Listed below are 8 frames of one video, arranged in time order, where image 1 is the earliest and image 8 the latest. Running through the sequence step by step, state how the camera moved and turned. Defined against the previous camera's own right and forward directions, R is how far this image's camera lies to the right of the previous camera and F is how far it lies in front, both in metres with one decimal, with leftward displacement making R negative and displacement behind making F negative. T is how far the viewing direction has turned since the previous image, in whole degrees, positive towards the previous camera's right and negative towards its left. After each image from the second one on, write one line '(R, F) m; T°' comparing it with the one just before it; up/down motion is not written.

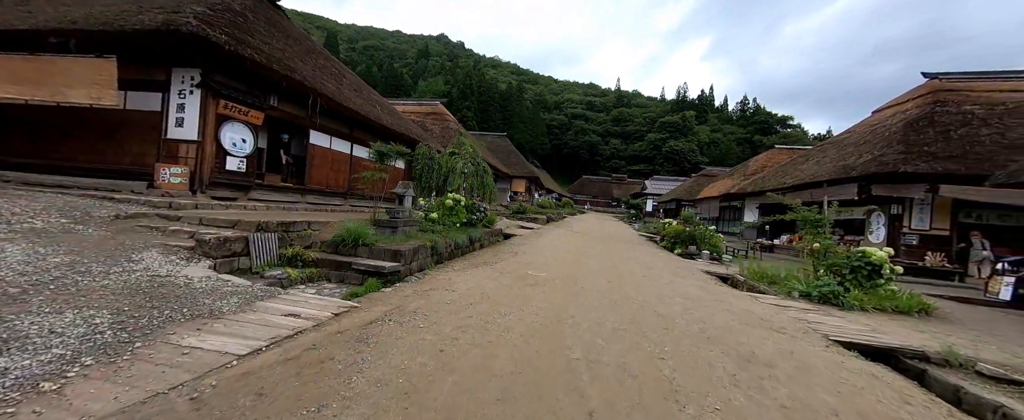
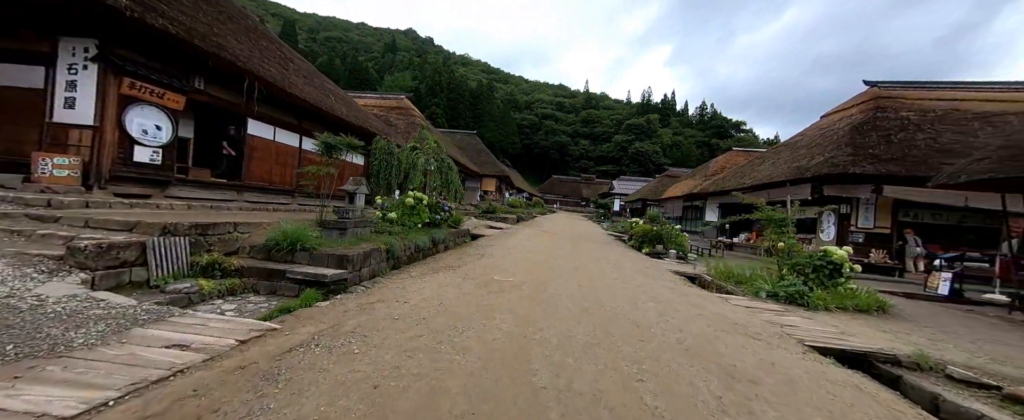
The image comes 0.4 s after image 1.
(+0.1, +0.4) m; +5°
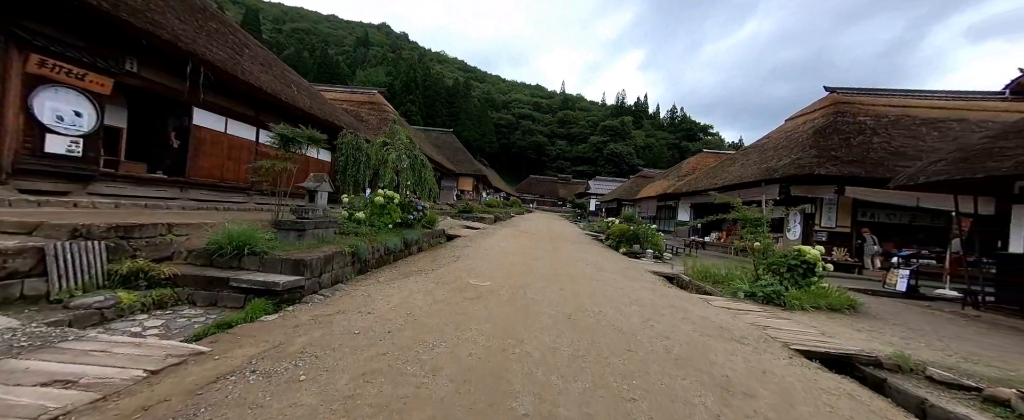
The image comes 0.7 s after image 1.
(0.0, +0.3) m; +4°
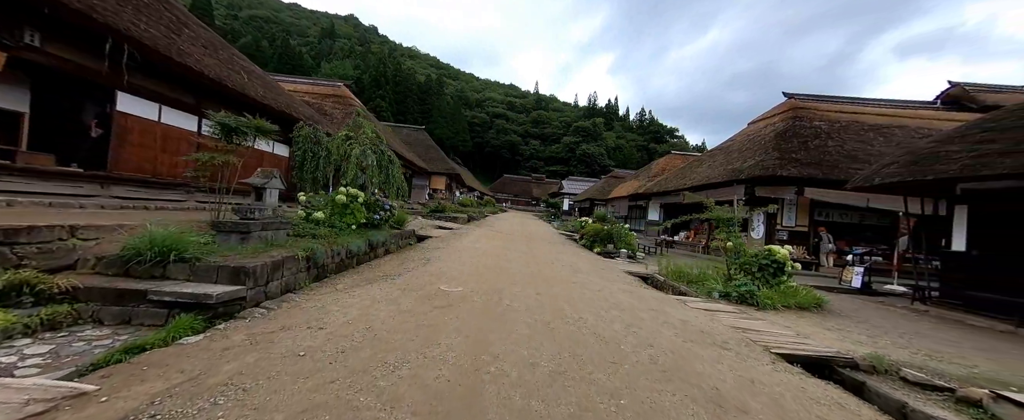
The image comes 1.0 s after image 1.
(0.0, +0.3) m; +5°
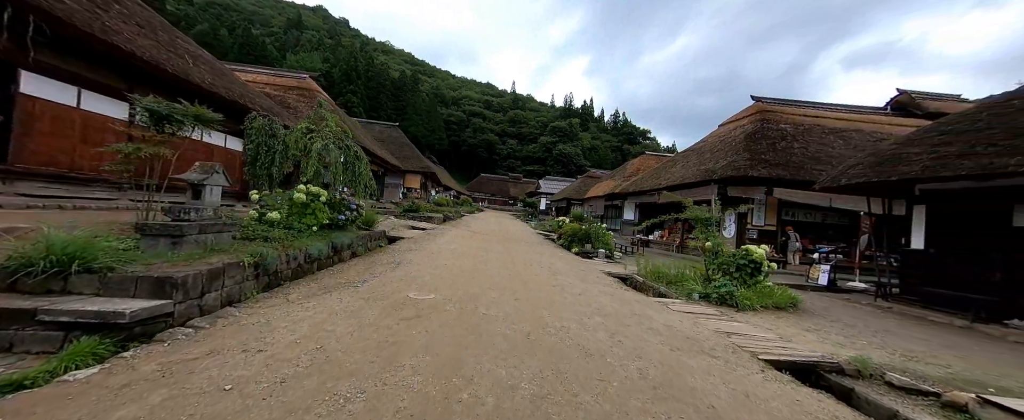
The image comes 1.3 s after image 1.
(0.0, +0.3) m; +4°
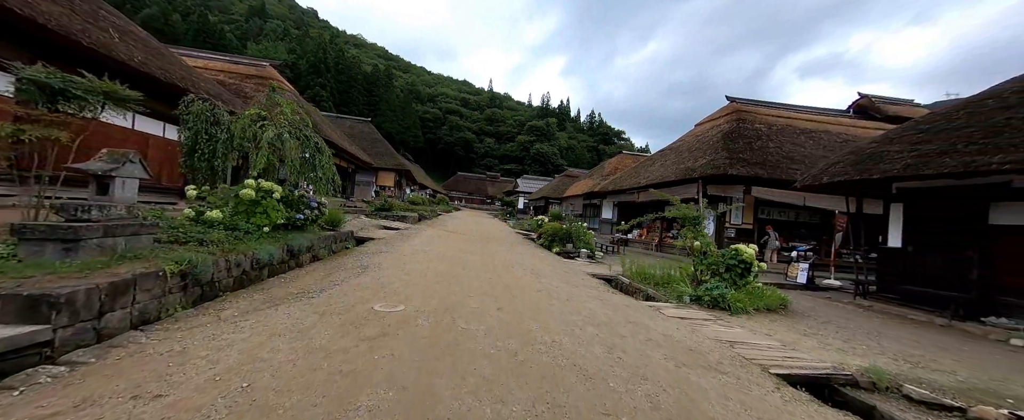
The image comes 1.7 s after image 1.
(-0.1, +0.5) m; +4°
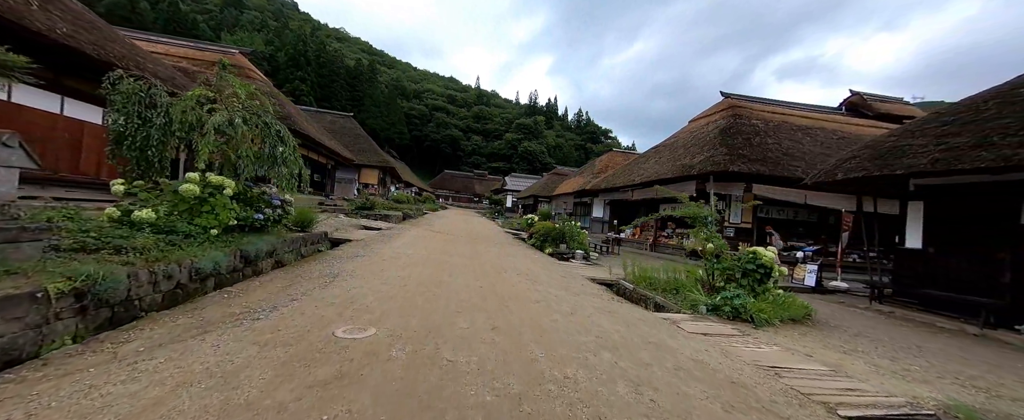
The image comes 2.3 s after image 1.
(-0.1, +0.6) m; +2°
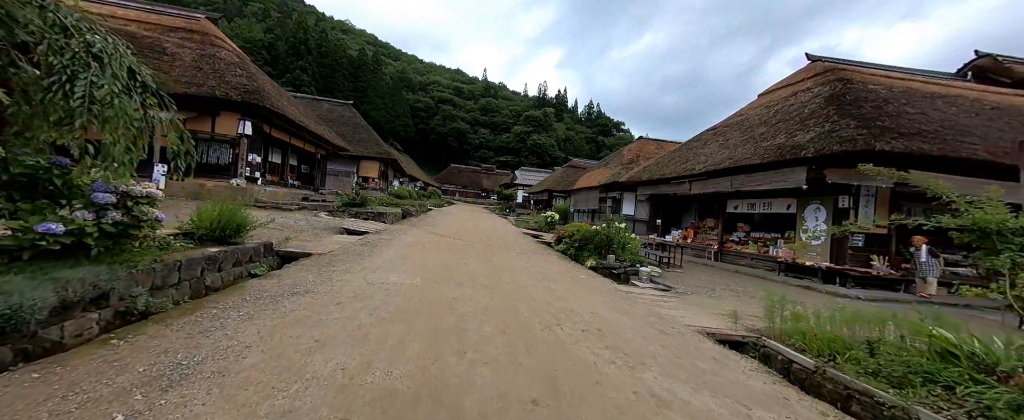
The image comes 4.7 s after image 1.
(-0.5, +2.7) m; -1°
